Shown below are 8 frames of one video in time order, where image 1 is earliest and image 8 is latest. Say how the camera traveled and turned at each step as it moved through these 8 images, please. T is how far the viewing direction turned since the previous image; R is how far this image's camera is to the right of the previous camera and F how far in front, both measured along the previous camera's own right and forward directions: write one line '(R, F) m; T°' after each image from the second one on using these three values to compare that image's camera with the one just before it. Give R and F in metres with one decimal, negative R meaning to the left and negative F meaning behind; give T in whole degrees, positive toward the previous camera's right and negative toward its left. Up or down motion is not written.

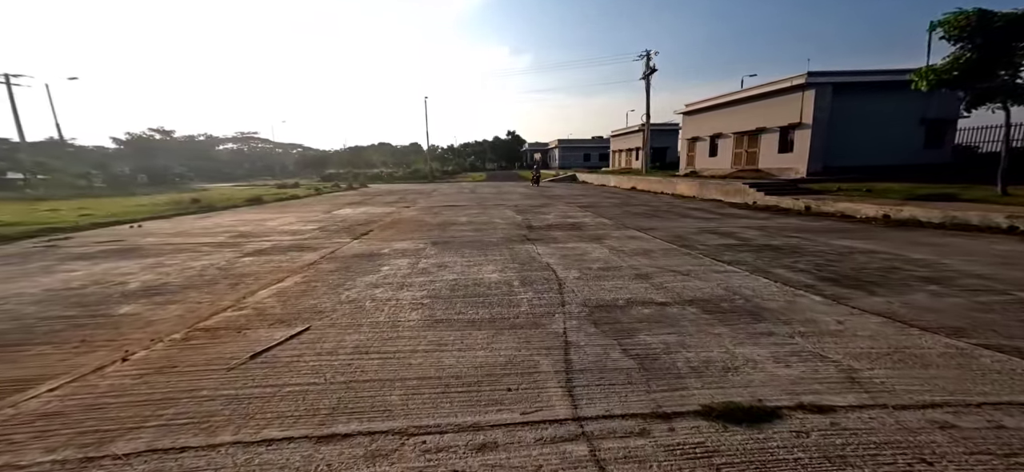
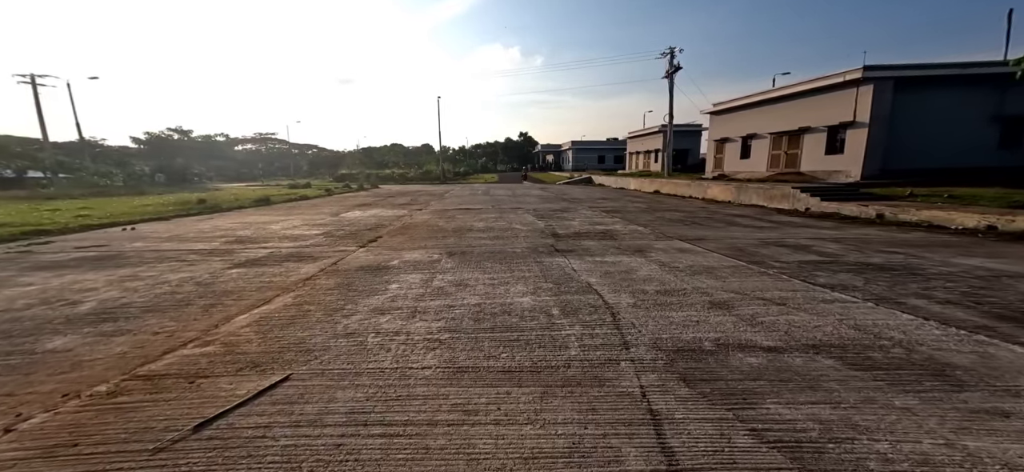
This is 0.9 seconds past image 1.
(-0.3, +0.9) m; -2°
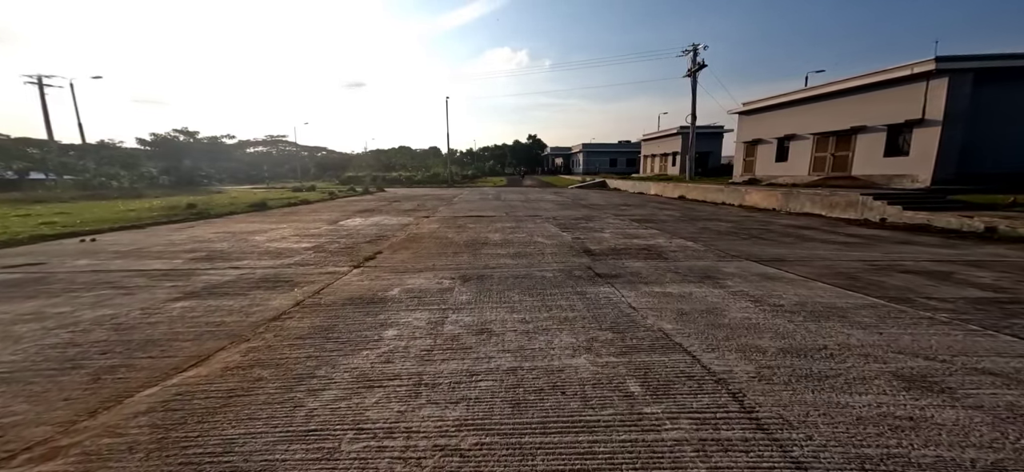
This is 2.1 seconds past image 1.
(-0.3, +1.3) m; -1°
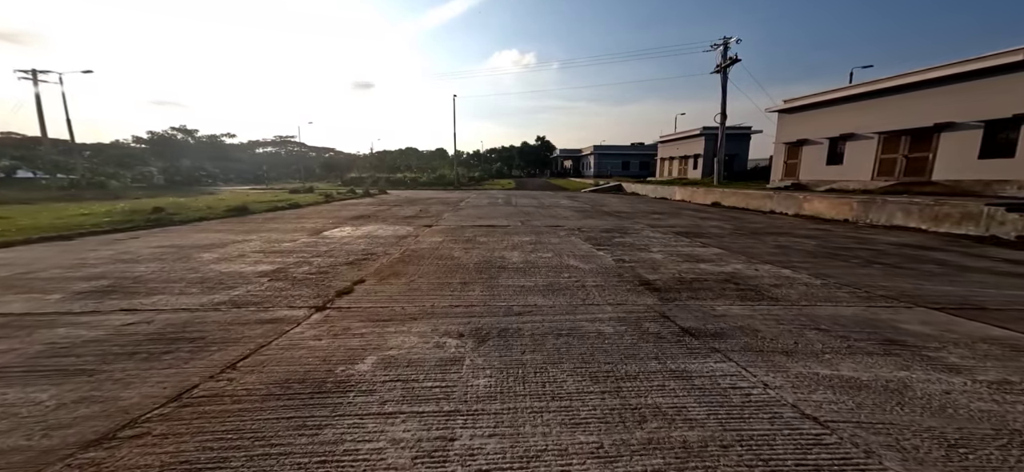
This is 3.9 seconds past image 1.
(-0.3, +1.8) m; -1°
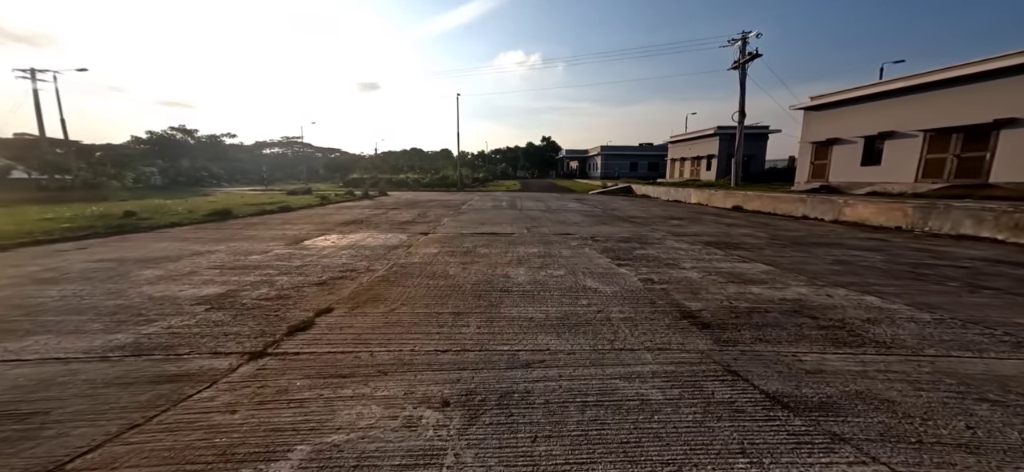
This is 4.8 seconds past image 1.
(0.0, +1.0) m; -1°
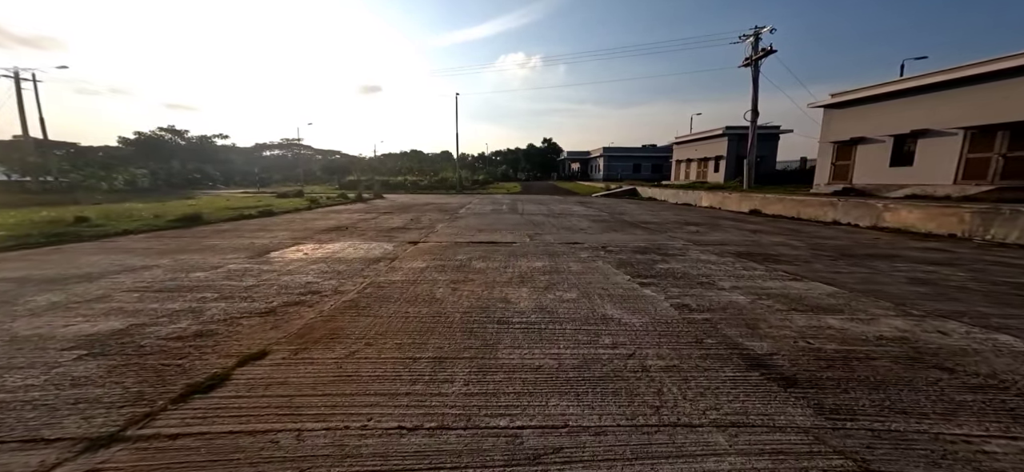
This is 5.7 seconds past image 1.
(0.0, +1.0) m; 0°
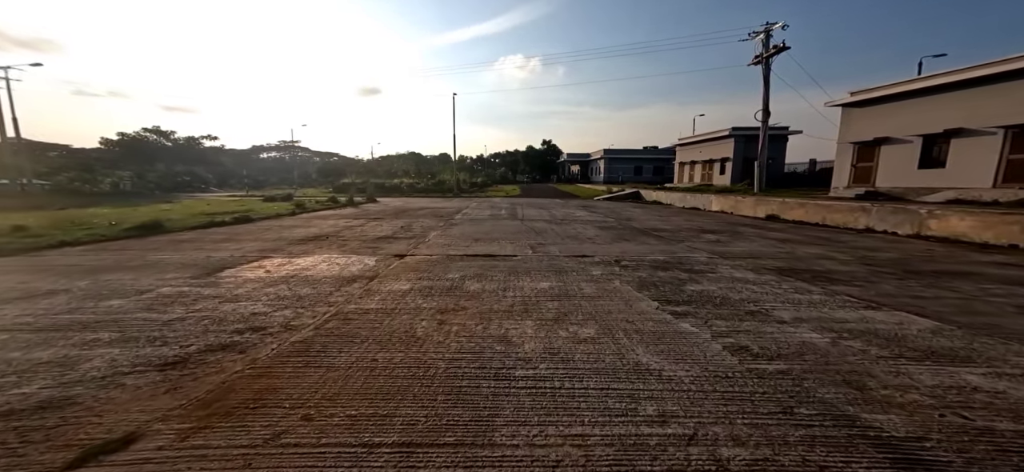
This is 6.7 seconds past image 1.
(0.0, +1.0) m; 0°
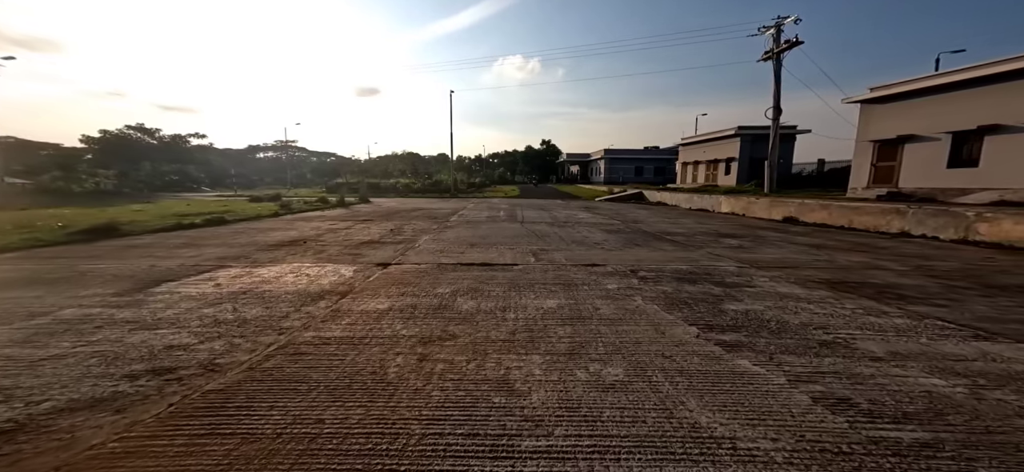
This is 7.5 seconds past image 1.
(0.0, +0.9) m; 0°
